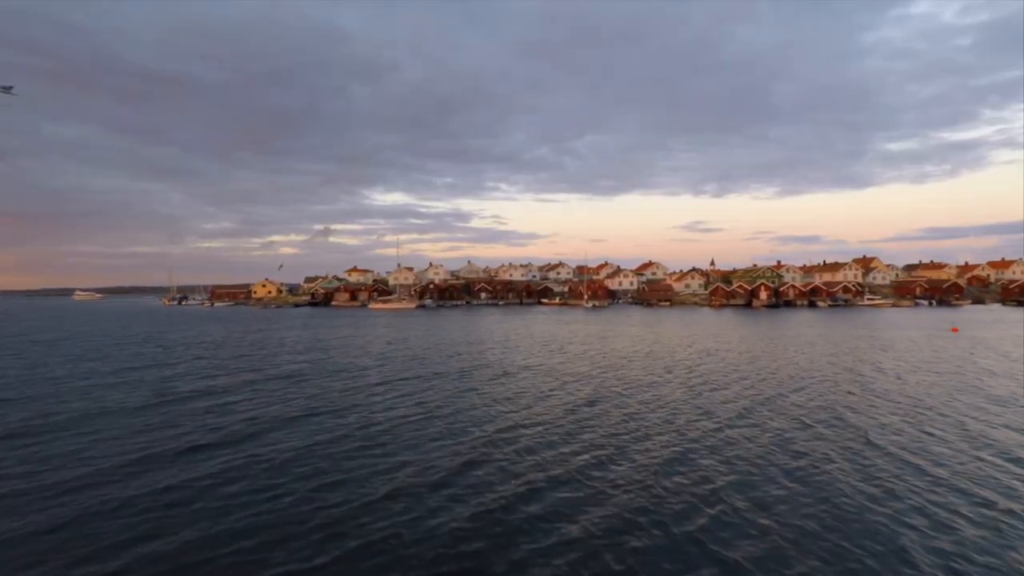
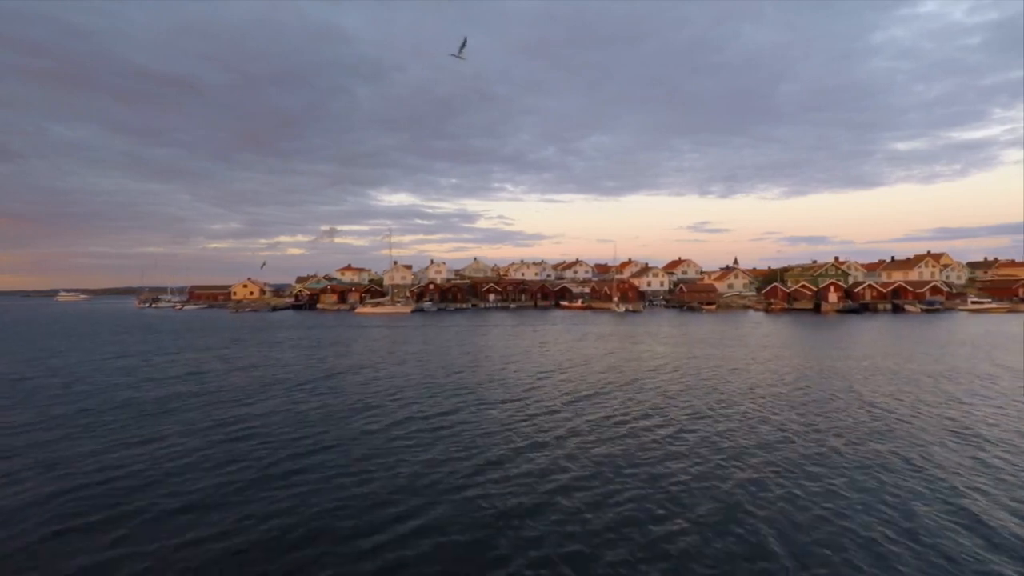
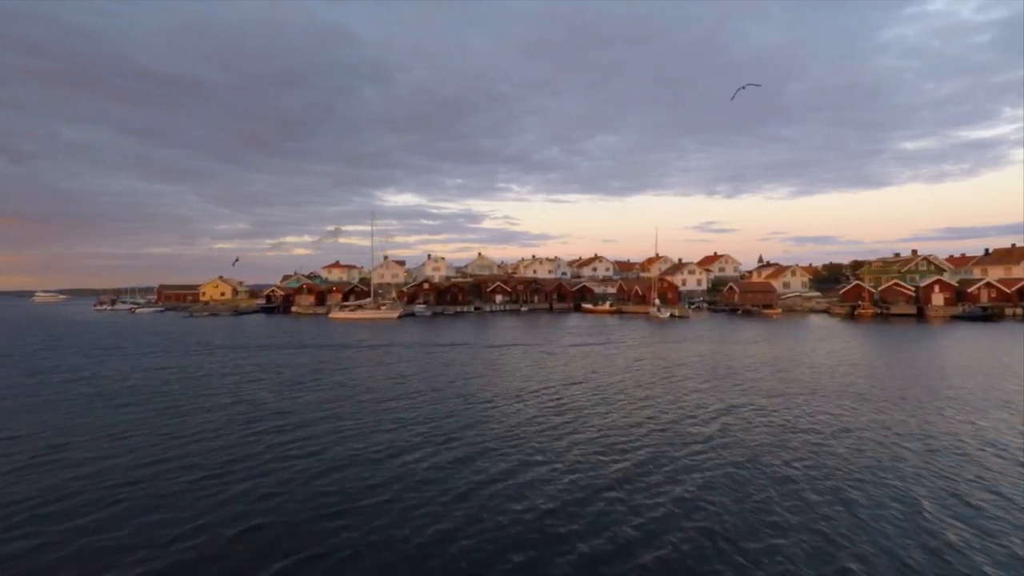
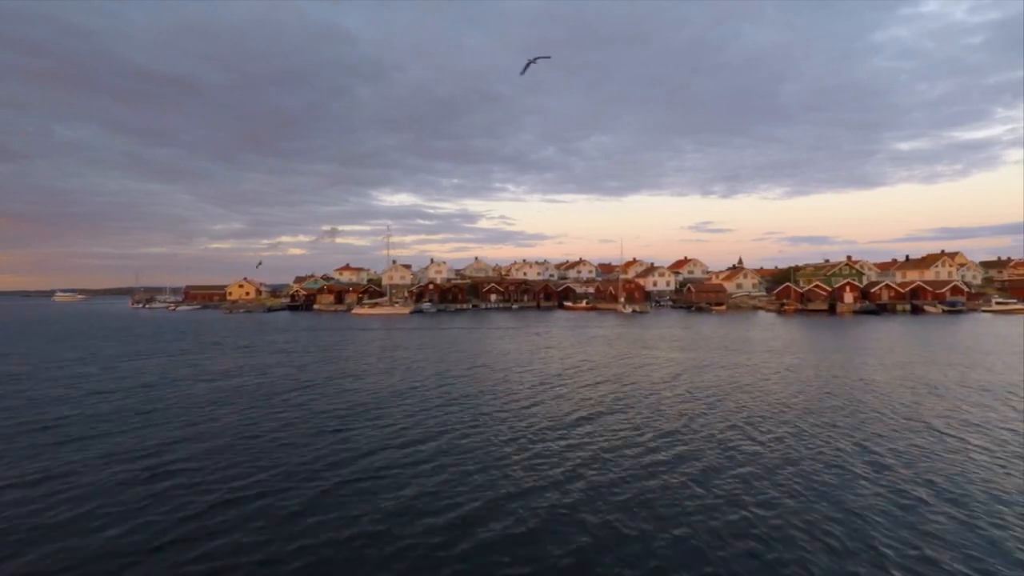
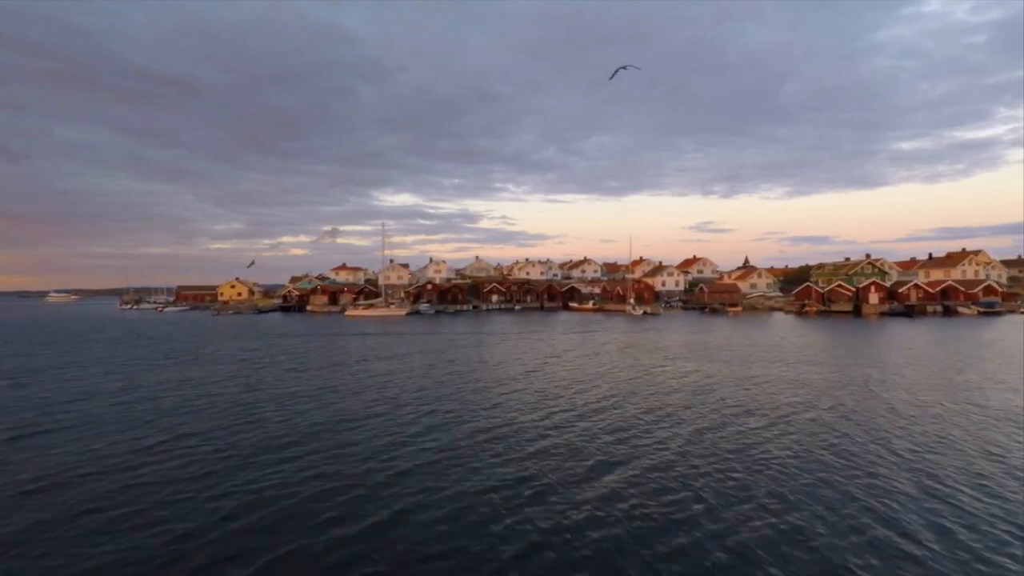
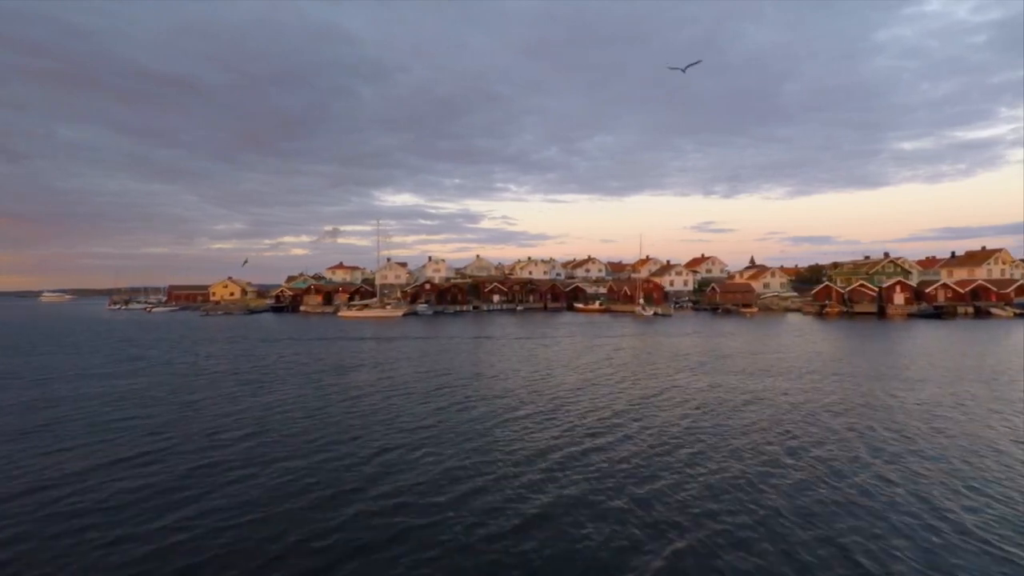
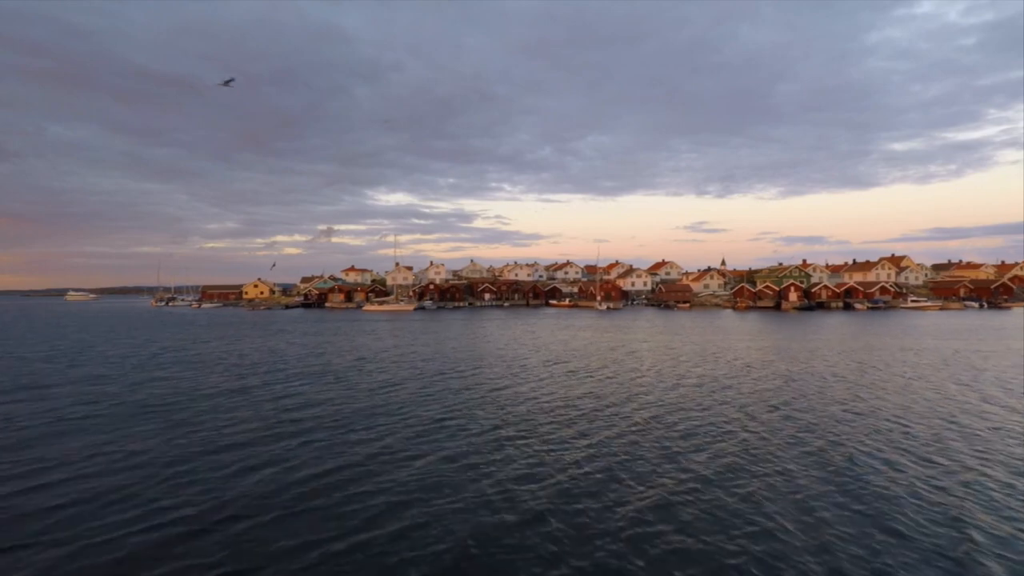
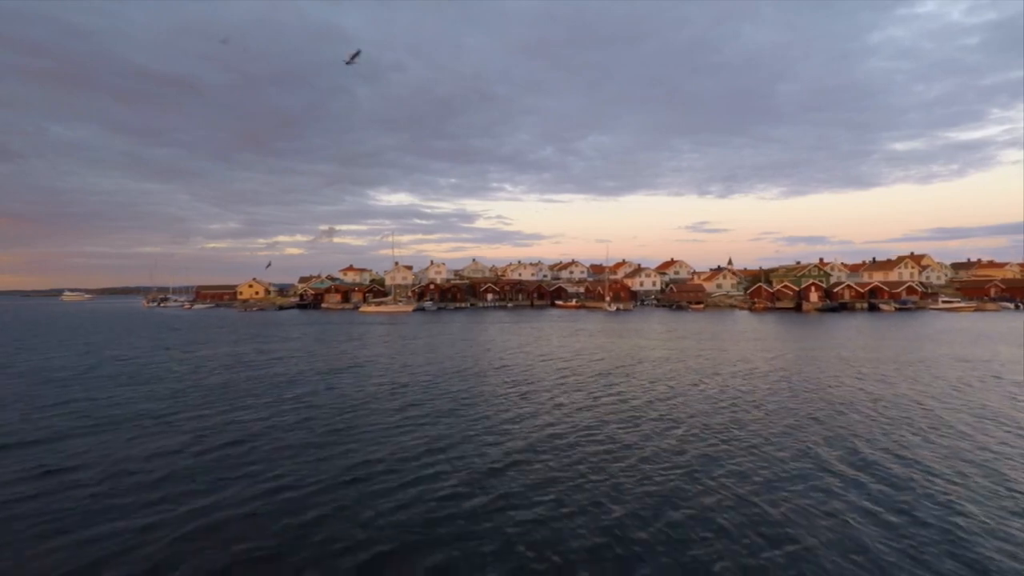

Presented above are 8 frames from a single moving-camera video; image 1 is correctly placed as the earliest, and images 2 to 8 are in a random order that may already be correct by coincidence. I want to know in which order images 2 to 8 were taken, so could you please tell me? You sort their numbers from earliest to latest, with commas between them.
7, 8, 2, 4, 5, 6, 3
